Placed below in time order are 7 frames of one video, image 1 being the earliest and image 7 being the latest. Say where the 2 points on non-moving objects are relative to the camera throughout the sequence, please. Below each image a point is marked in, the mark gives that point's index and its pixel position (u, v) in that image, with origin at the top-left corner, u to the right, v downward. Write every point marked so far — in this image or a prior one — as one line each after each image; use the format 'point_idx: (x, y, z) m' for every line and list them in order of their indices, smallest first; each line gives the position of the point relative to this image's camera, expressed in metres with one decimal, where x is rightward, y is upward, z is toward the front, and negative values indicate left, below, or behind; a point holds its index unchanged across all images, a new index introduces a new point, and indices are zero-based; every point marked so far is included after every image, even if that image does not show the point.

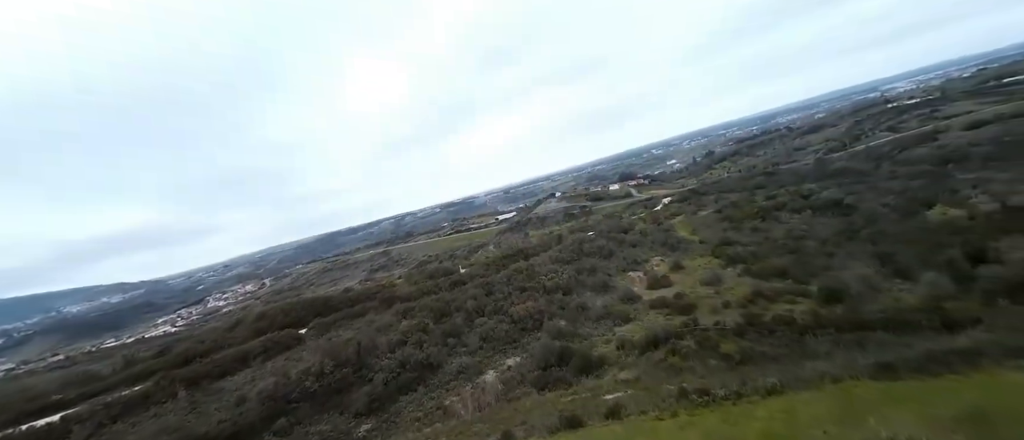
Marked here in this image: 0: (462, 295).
0: (-2.7, -3.8, +19.9) m
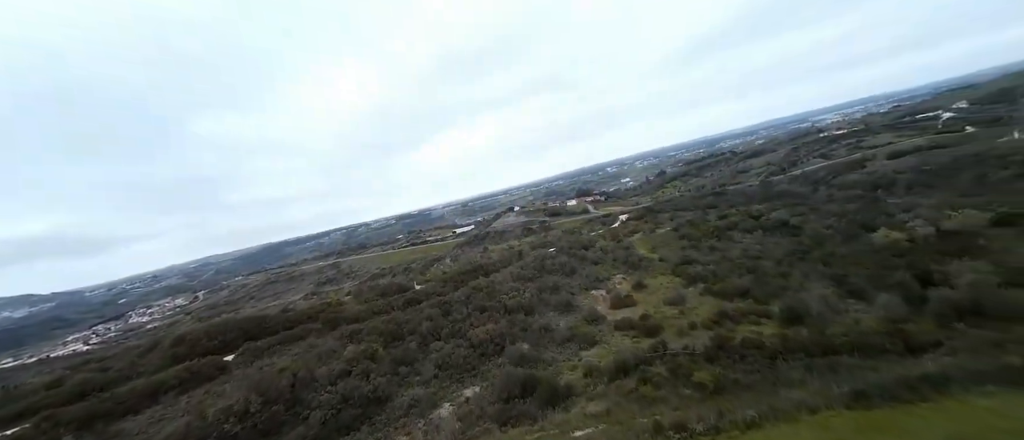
0: (-4.6, -4.5, +18.2) m
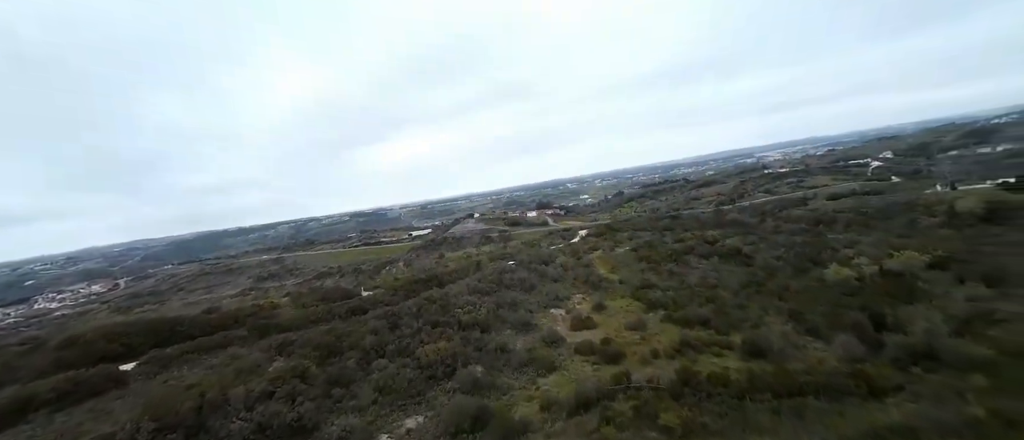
0: (-6.6, -4.6, +16.4) m
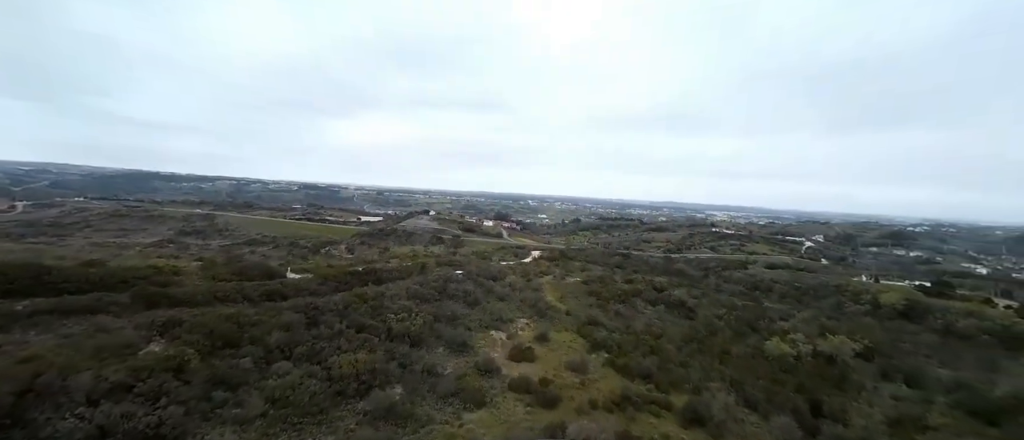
0: (-9.0, -3.5, +14.2) m
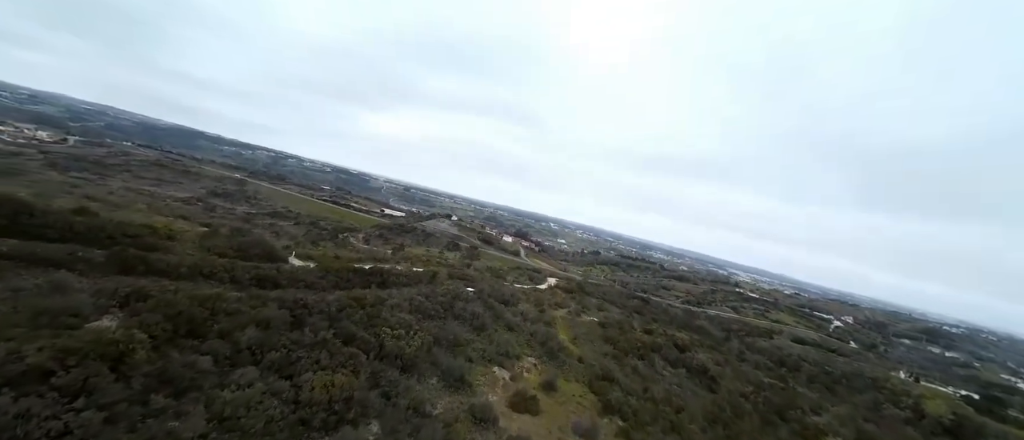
0: (-8.4, -2.8, +12.4) m
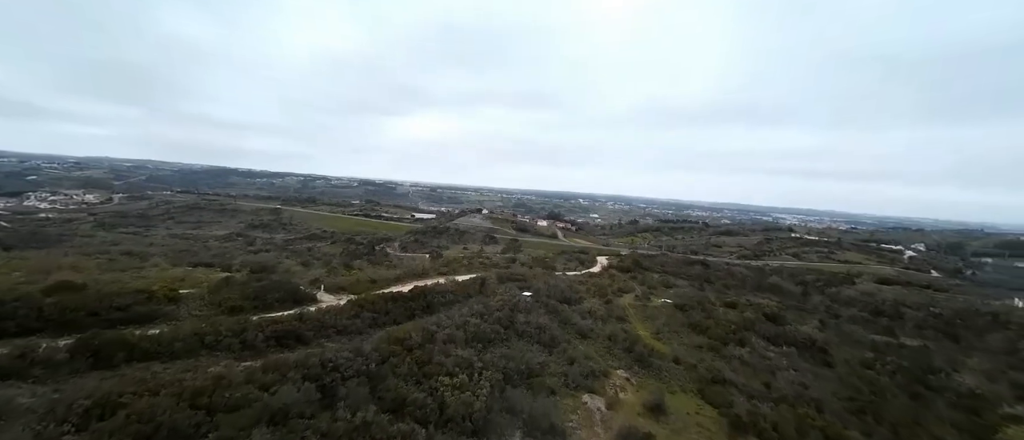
0: (-6.0, -4.0, +9.3) m
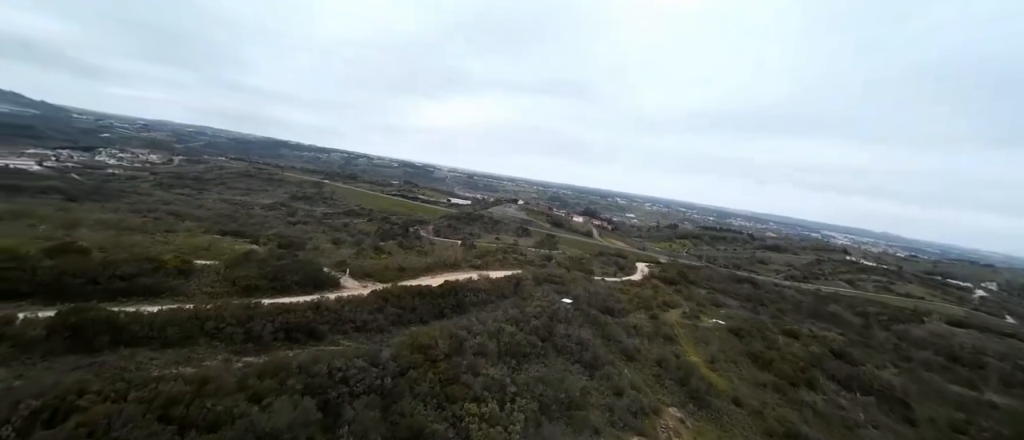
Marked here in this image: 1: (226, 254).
0: (-5.1, -3.5, +7.6) m
1: (-11.9, -1.4, +15.9) m
